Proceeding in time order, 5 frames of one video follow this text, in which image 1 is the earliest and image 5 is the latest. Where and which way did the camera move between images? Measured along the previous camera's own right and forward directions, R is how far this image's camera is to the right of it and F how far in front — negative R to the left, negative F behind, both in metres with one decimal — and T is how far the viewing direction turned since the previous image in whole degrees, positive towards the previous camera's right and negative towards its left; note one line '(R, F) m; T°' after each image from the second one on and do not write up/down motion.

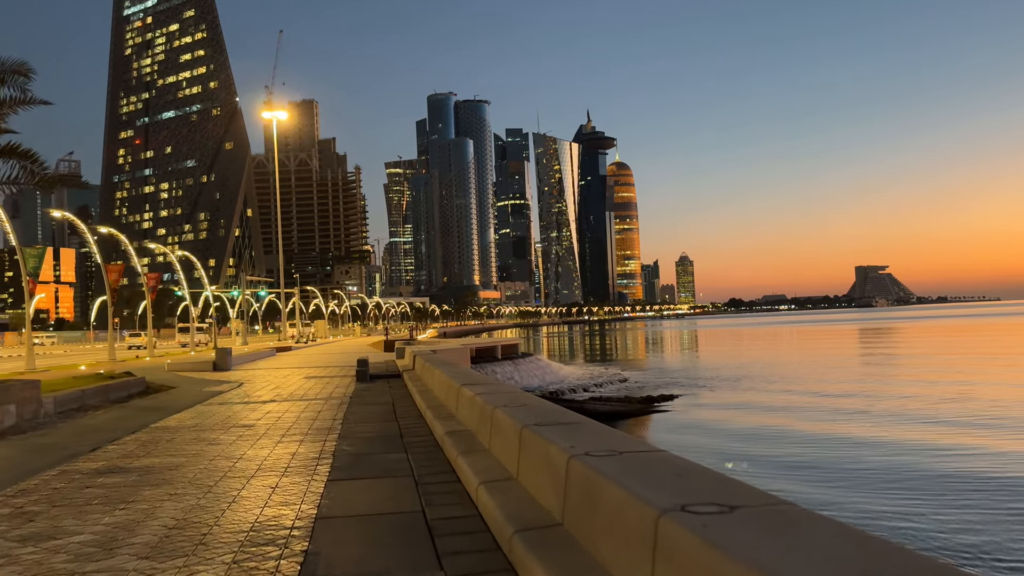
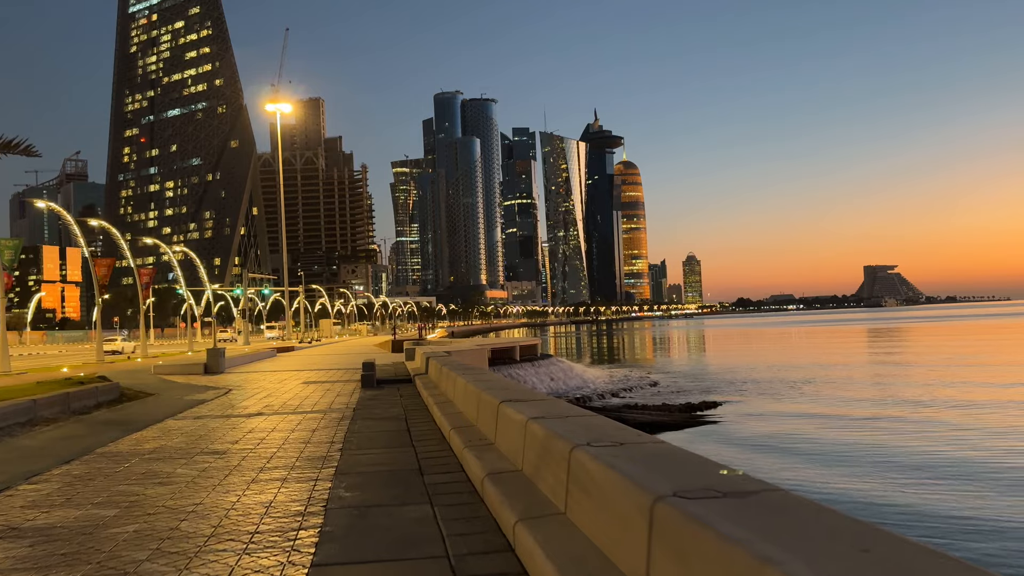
(-0.5, +2.3) m; 0°
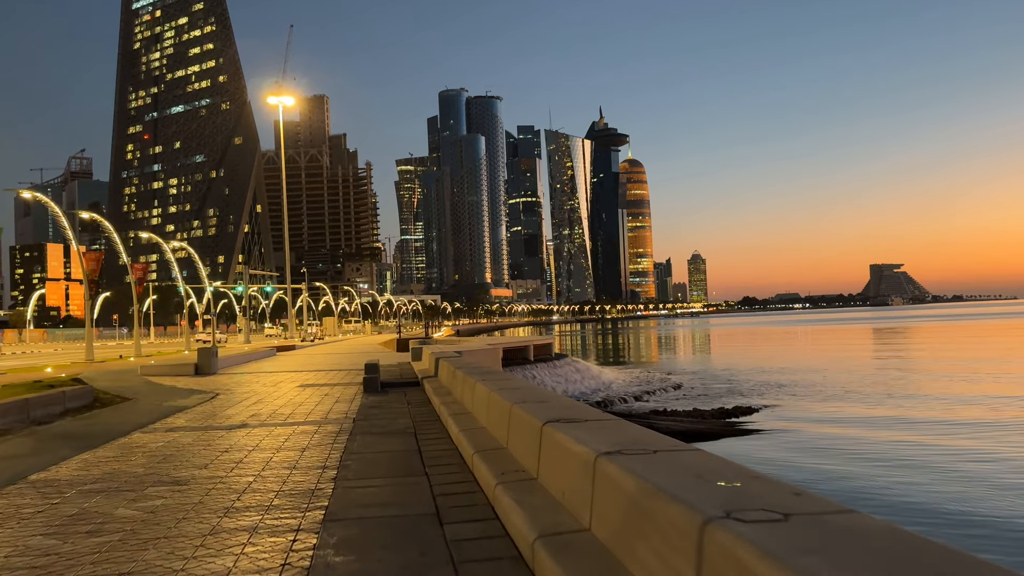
(-0.3, +1.6) m; 0°
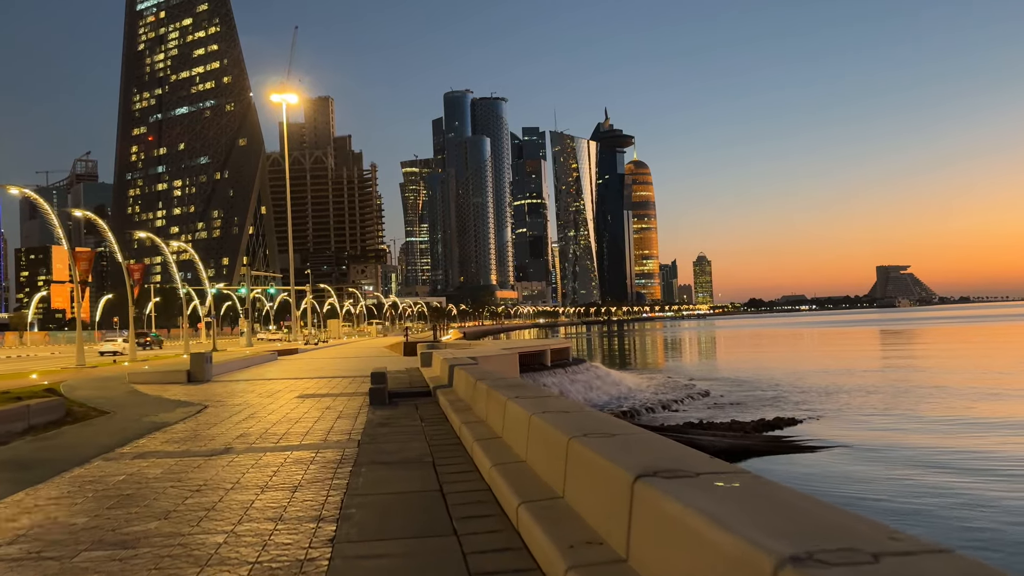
(-0.3, +1.5) m; 0°
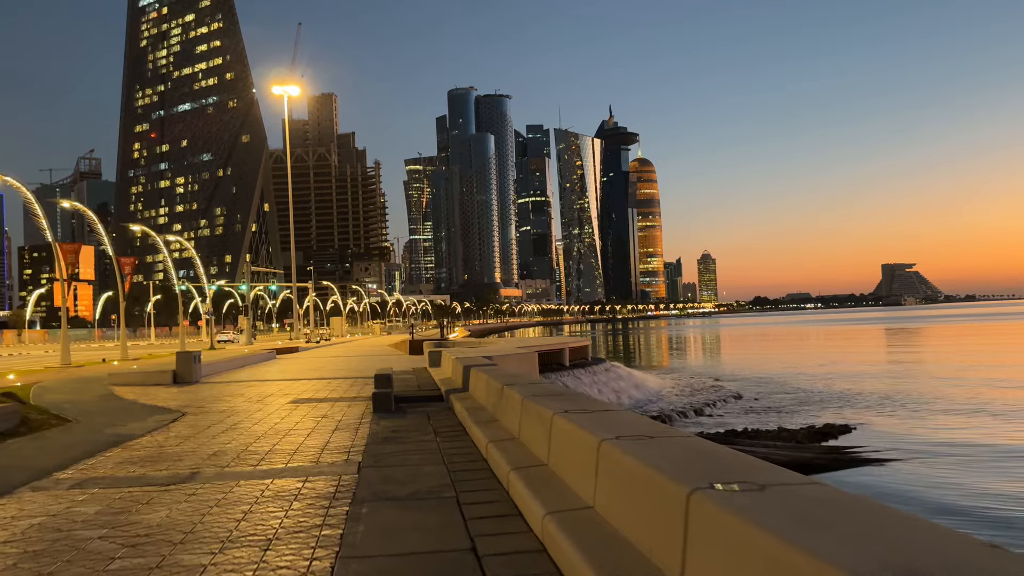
(-0.3, +1.7) m; 0°
